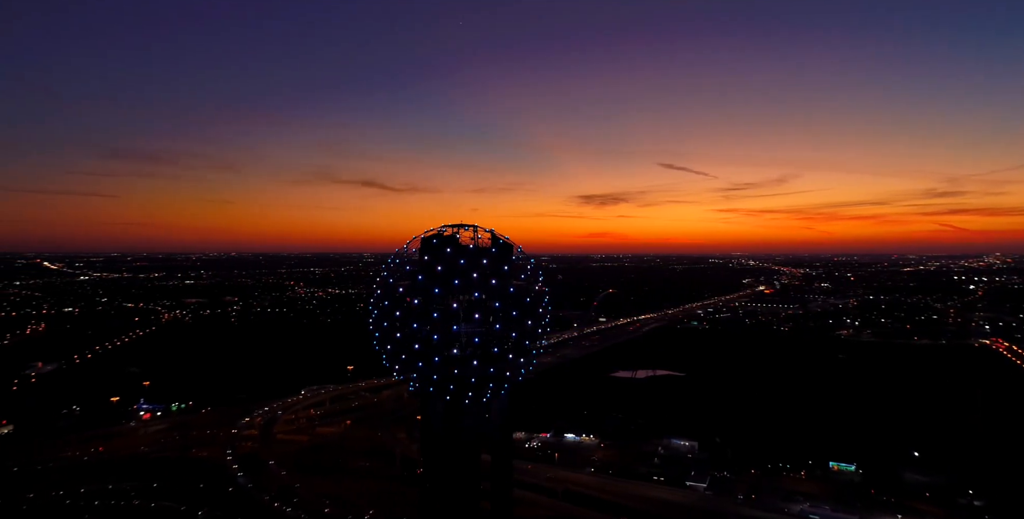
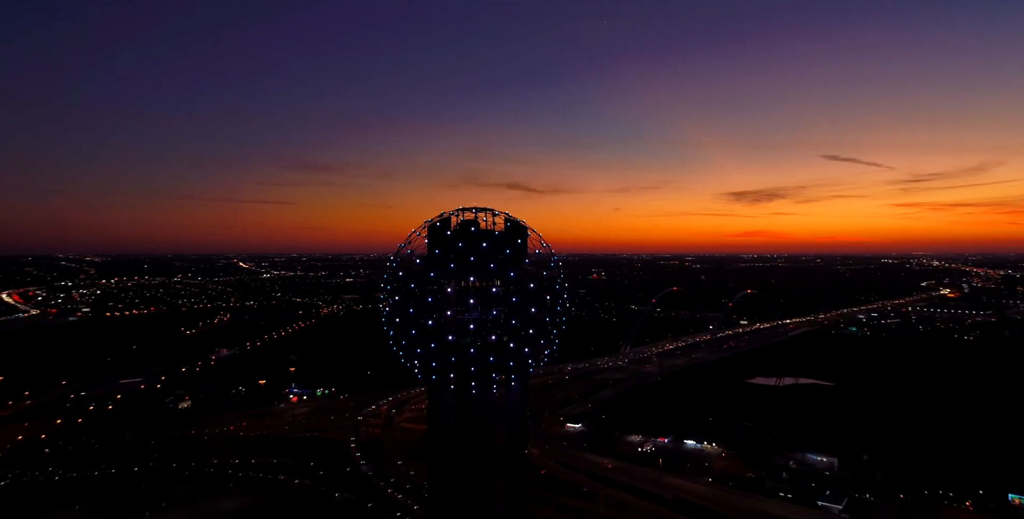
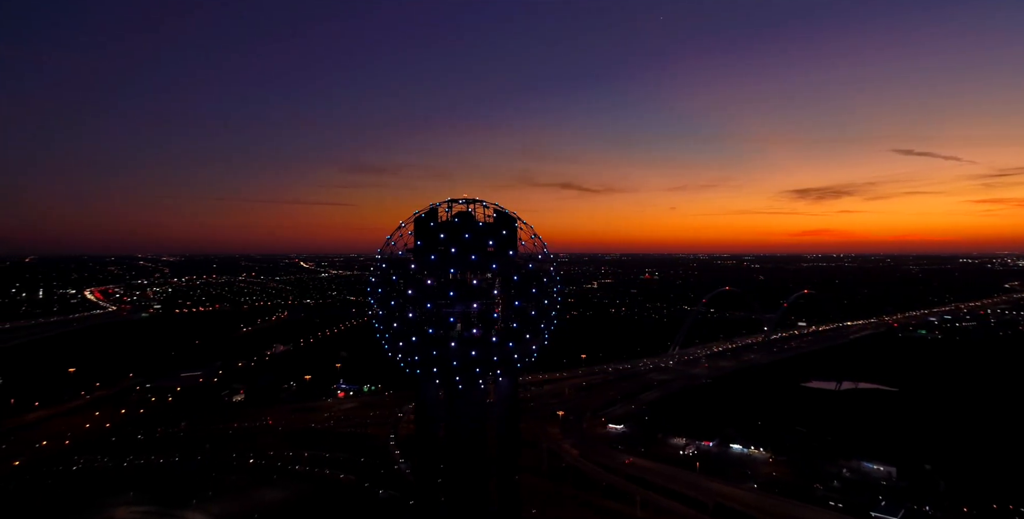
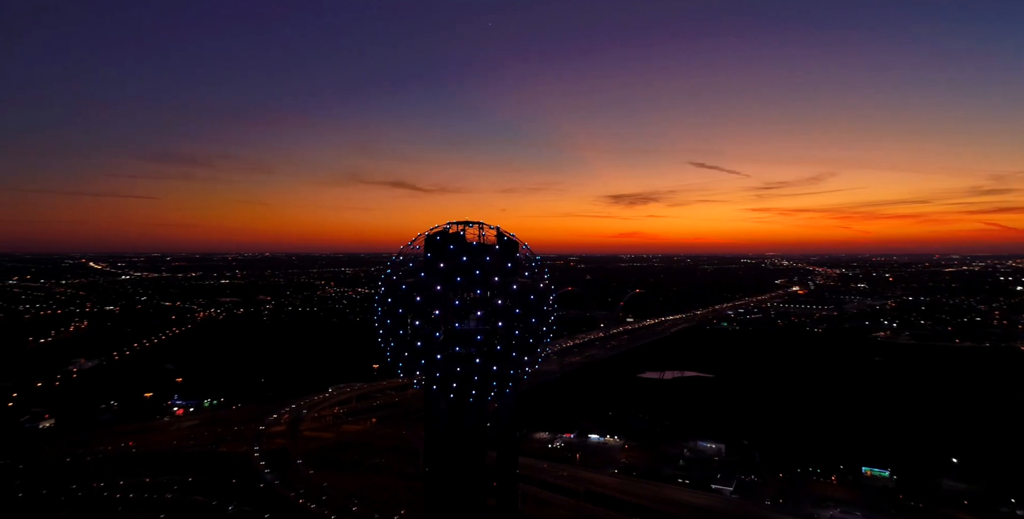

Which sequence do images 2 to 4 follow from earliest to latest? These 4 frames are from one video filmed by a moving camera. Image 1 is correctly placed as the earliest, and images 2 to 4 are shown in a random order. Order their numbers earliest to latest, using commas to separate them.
4, 2, 3
